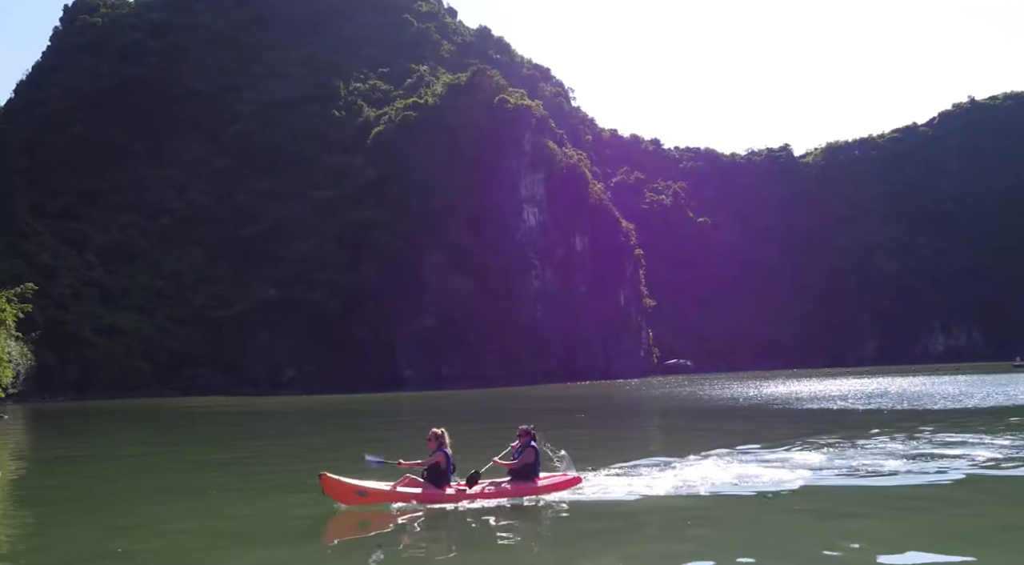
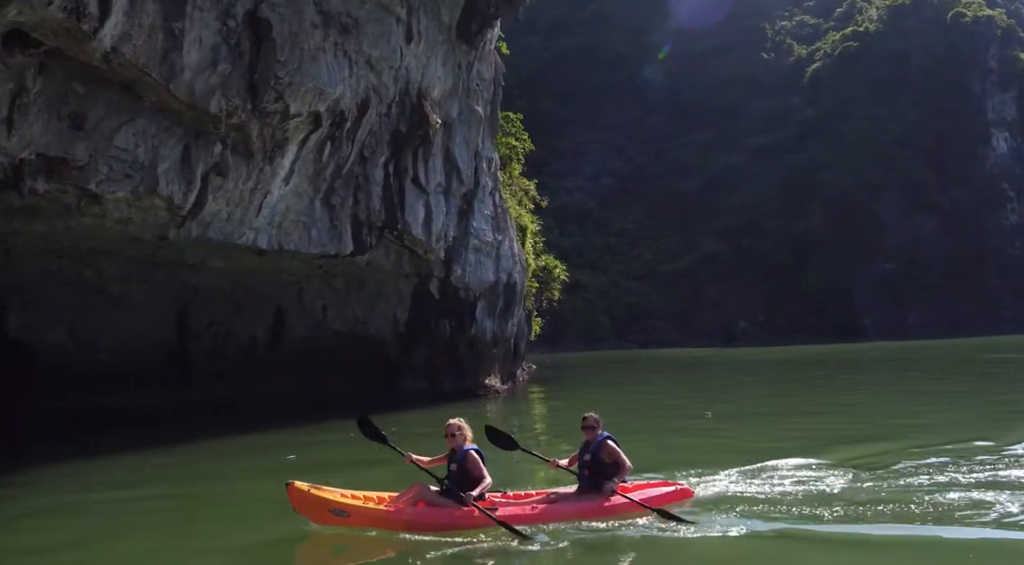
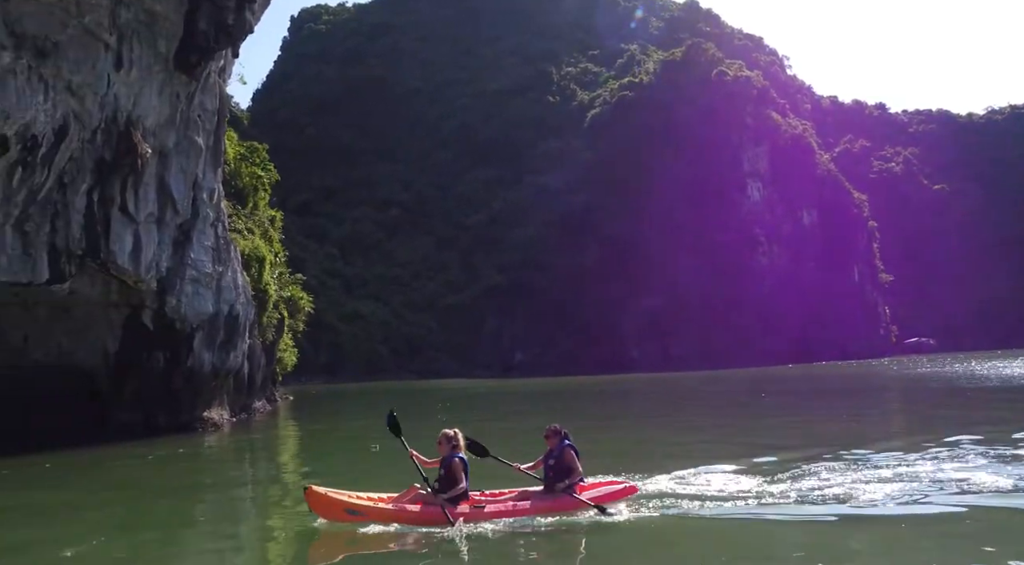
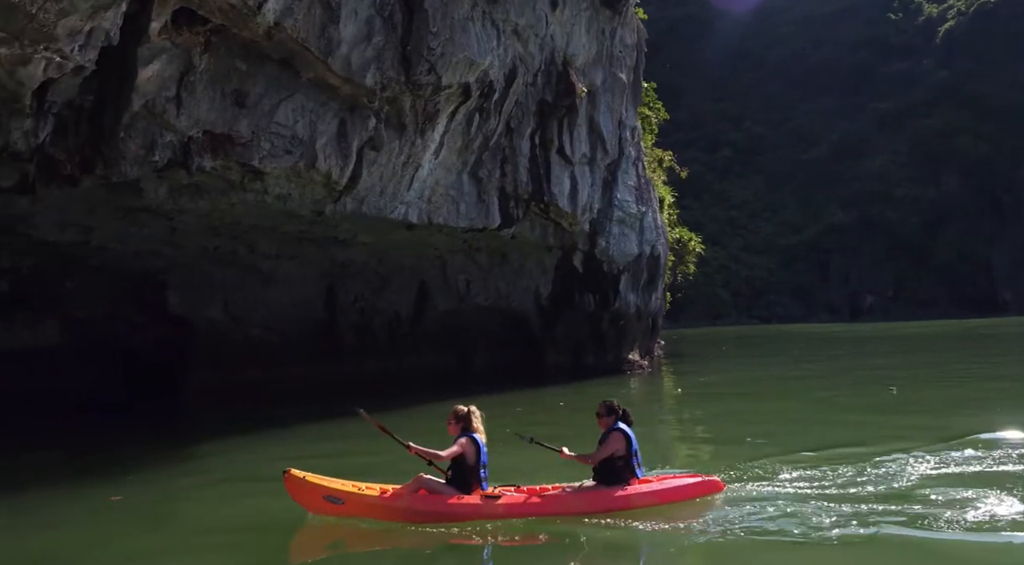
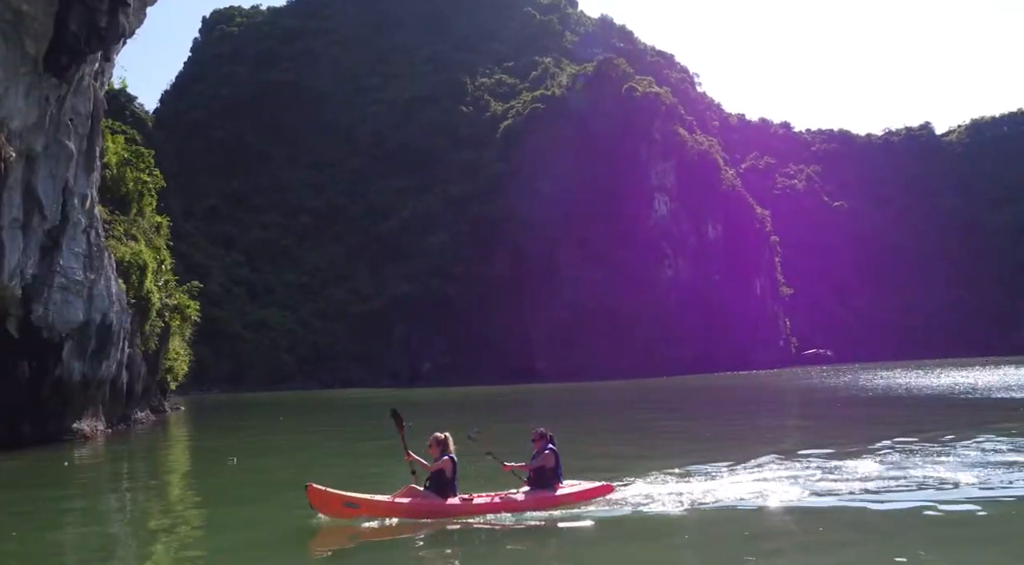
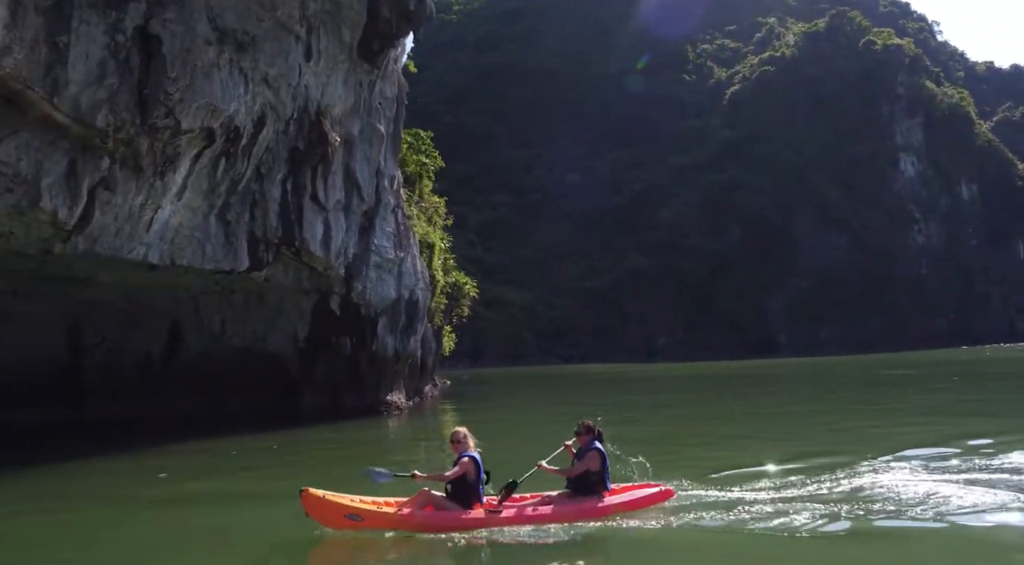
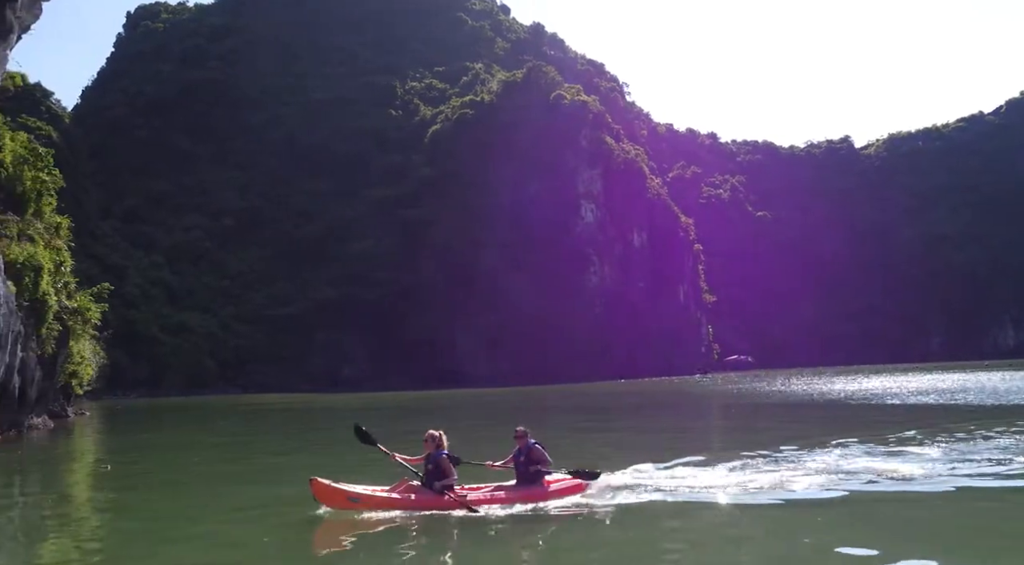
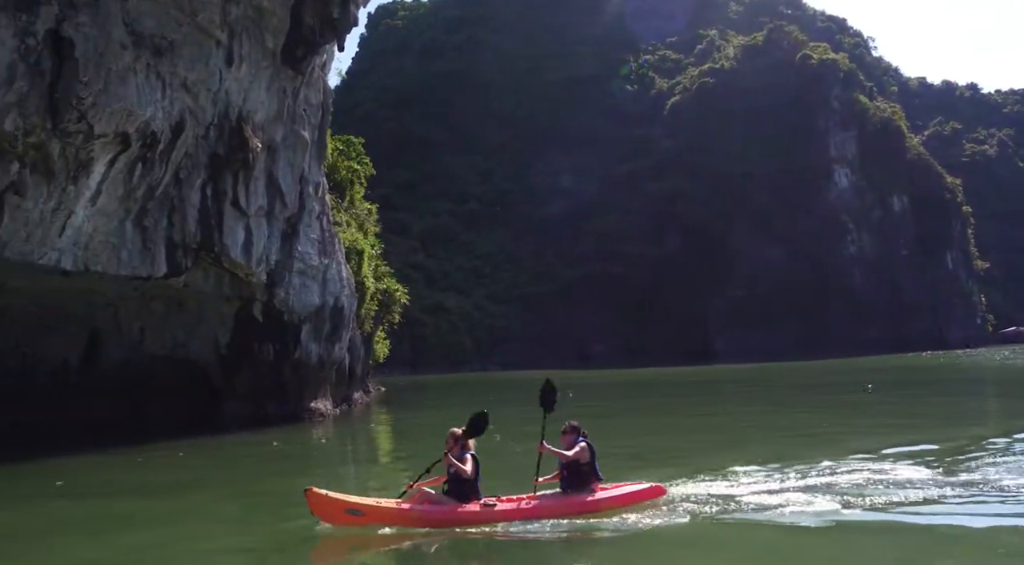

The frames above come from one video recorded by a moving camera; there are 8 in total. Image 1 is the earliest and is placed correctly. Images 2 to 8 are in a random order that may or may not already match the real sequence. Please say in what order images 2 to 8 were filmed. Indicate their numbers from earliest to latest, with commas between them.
7, 5, 3, 8, 6, 2, 4
